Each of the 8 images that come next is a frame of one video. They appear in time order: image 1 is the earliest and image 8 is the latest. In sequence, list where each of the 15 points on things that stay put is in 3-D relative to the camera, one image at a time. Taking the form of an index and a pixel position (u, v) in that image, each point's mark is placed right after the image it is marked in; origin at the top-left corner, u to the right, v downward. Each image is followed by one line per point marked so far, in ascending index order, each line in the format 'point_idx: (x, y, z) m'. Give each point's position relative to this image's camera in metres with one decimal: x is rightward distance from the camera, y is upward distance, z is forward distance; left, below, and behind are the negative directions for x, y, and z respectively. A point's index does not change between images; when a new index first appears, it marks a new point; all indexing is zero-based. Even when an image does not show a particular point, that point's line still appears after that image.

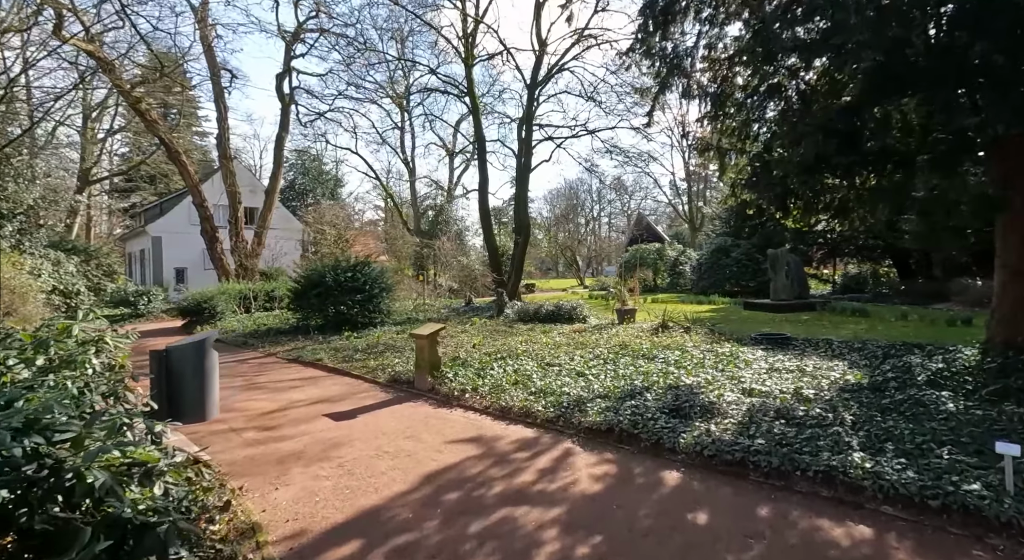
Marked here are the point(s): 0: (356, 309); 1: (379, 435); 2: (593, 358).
0: (-4.1, -0.8, +13.4) m
1: (-1.2, -1.5, +4.8) m
2: (+1.3, -1.2, +7.7) m
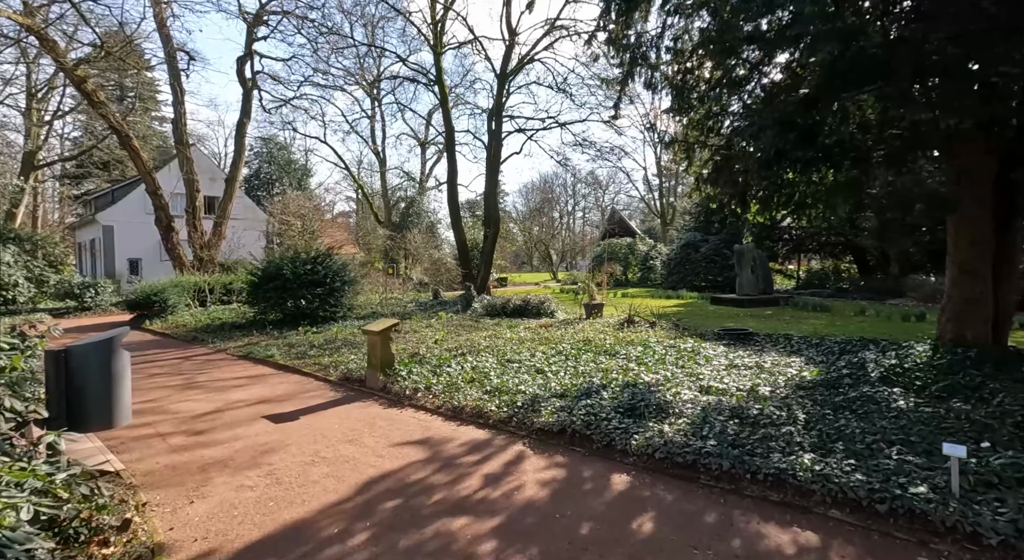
0: (-5.0, -0.6, +12.9) m
1: (-1.7, -1.4, +4.5) m
2: (+0.6, -1.1, +7.6) m
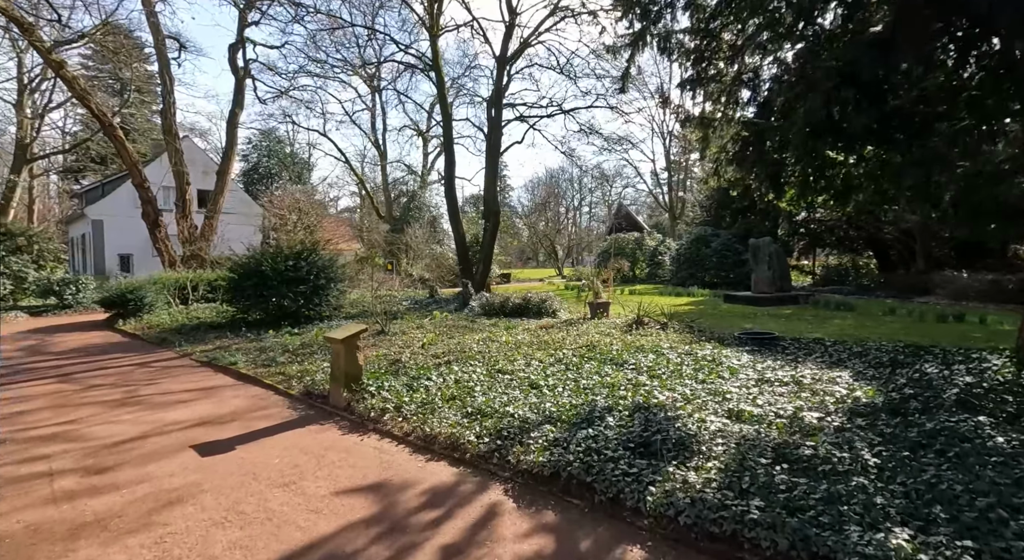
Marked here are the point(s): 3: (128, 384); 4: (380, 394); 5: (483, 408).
0: (-5.1, -0.5, +12.0) m
1: (-1.8, -1.4, +3.5) m
2: (+0.5, -1.1, +6.6) m
3: (-5.1, -1.4, +6.6) m
4: (-1.4, -1.2, +5.3) m
5: (-0.3, -1.2, +4.7) m
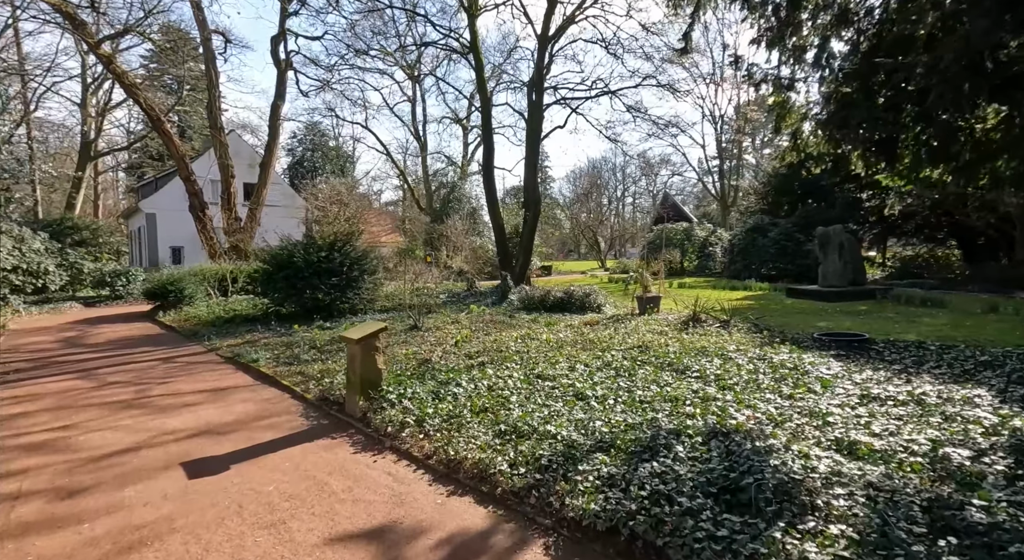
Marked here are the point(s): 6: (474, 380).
0: (-4.1, -0.3, +11.6) m
1: (-1.6, -1.4, +2.9) m
2: (+1.0, -1.0, +5.7) m
3: (-4.6, -1.3, +6.2) m
4: (-1.0, -1.1, +4.6) m
5: (0.0, -1.1, +3.9) m
6: (-0.4, -1.1, +5.3) m
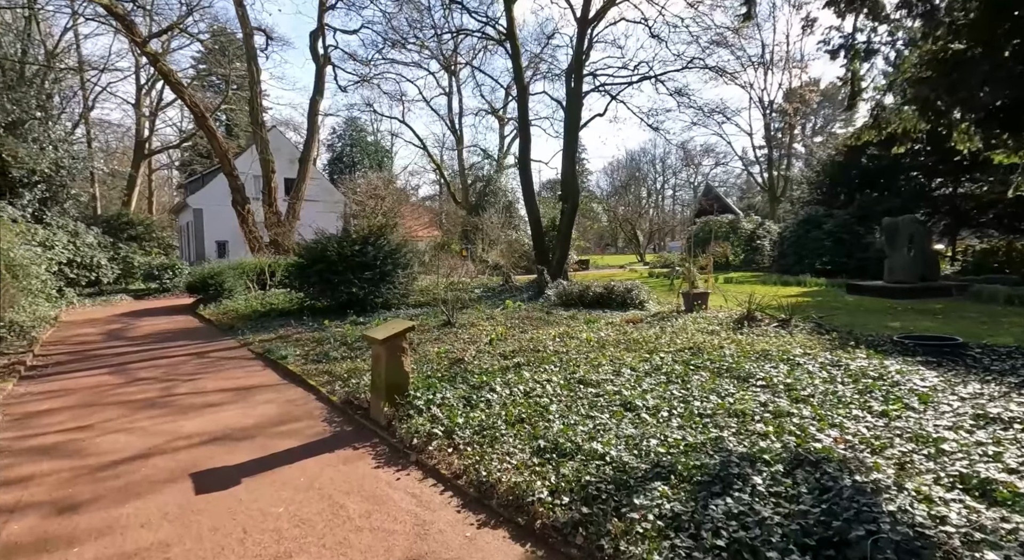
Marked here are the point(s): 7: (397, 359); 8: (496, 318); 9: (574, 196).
0: (-3.3, -0.2, +11.4) m
1: (-1.4, -1.3, +2.5) m
2: (+1.4, -0.9, +5.2) m
3: (-4.1, -1.2, +6.1) m
4: (-0.7, -1.1, +4.2) m
5: (+0.3, -1.1, +3.4) m
6: (0.0, -1.0, +4.9) m
7: (-1.0, -0.7, +4.3) m
8: (-0.3, -0.8, +10.0) m
9: (+2.0, +2.7, +16.4) m
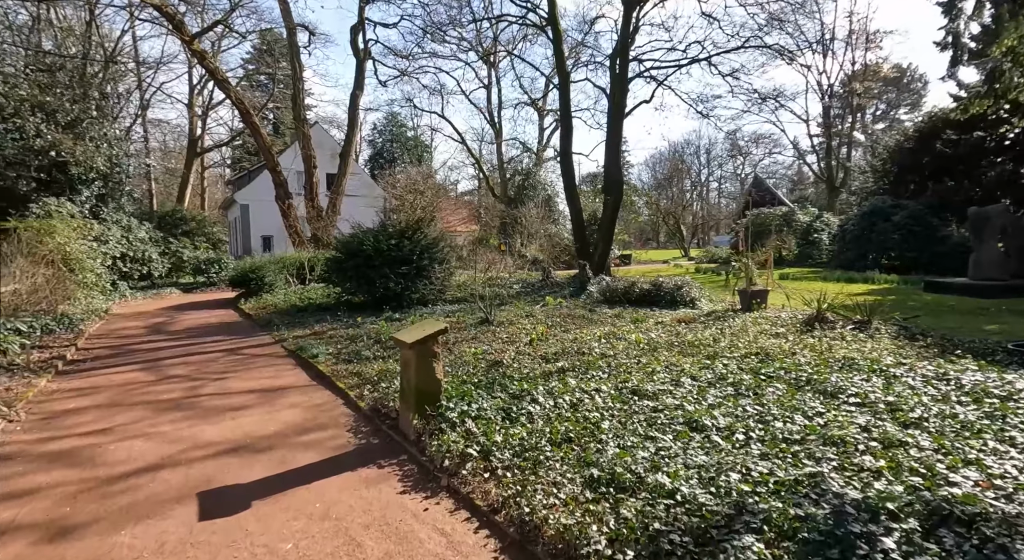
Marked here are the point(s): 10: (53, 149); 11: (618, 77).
0: (-2.4, -0.1, +11.0) m
1: (-1.2, -1.3, +2.1) m
2: (+1.8, -0.9, +4.5) m
3: (-3.6, -1.2, +5.9) m
4: (-0.3, -1.0, +3.7) m
5: (+0.6, -1.1, +2.8) m
6: (+0.4, -1.0, +4.3) m
7: (-0.6, -0.7, +3.9) m
8: (+0.5, -0.7, +9.5) m
9: (+3.3, +2.9, +15.6) m
10: (-12.9, +3.7, +14.3) m
11: (+3.3, +6.3, +15.7) m
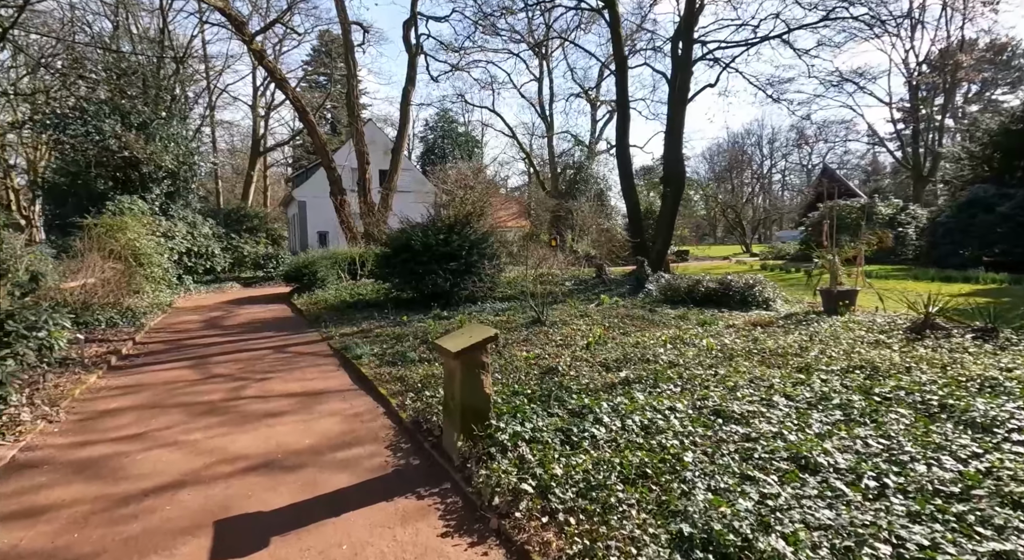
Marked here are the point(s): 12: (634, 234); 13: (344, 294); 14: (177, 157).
0: (-1.3, 0.0, +10.7) m
1: (-1.0, -1.3, +1.7) m
2: (+2.3, -0.9, +3.8) m
3: (-3.0, -1.1, +5.6) m
4: (0.0, -1.0, +3.1) m
5: (+0.9, -1.1, +2.2) m
6: (+0.8, -1.0, +3.7) m
7: (-0.2, -0.6, +3.3) m
8: (+1.4, -0.6, +8.8) m
9: (+4.8, +2.9, +14.6) m
10: (-11.4, +3.9, +14.9) m
11: (+4.9, +6.4, +14.7) m
12: (+3.7, +1.4, +15.4) m
13: (-4.2, -0.4, +12.7) m
14: (-11.4, +4.2, +17.0) m
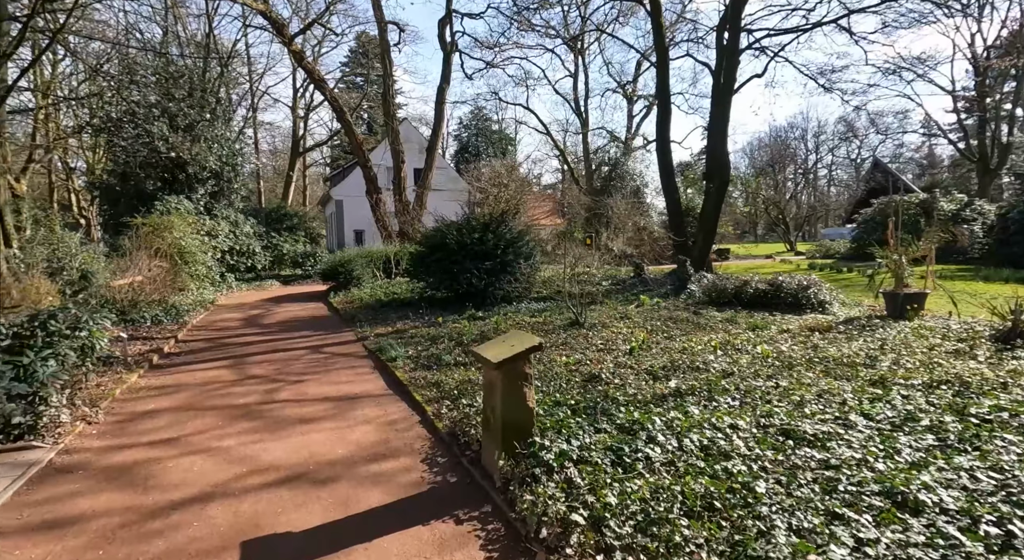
0: (-0.5, 0.0, +10.4) m
1: (-0.8, -1.4, +1.4) m
2: (+2.6, -1.0, +3.3) m
3: (-2.6, -1.1, +5.5) m
4: (+0.3, -1.1, +2.9) m
5: (+1.1, -1.1, +1.9) m
6: (+1.1, -1.0, +3.4) m
7: (0.0, -0.7, +3.1) m
8: (+2.0, -0.6, +8.4) m
9: (+5.9, +2.9, +14.0) m
10: (-10.3, +3.9, +15.3) m
11: (+5.9, +6.4, +14.0) m
12: (+4.8, +1.4, +14.8) m
13: (-3.3, -0.3, +12.6) m
14: (-10.1, +4.2, +17.4) m
